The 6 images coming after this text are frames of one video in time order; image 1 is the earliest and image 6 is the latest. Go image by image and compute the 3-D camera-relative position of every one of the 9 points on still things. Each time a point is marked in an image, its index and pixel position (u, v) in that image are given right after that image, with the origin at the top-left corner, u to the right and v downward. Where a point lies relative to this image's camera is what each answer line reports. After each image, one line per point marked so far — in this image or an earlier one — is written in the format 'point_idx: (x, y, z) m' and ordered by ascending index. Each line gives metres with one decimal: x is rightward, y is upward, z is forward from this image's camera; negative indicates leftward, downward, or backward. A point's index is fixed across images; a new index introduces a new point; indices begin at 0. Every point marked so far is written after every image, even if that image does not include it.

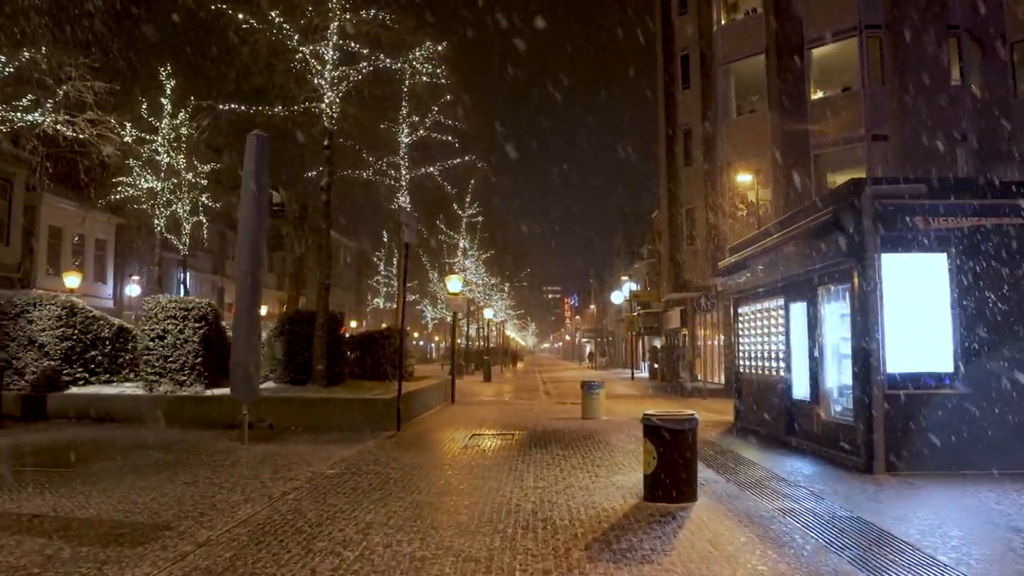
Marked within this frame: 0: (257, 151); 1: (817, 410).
0: (-4.0, +2.1, +12.4) m
1: (+4.4, -1.8, +11.4) m
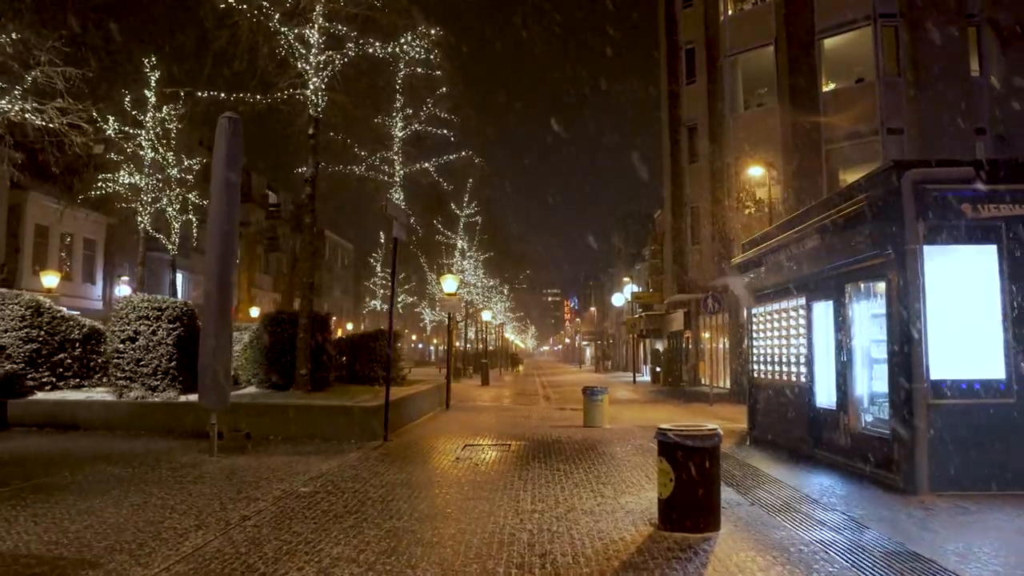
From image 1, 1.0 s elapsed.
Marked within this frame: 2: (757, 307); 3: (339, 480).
0: (-4.1, +2.1, +11.3) m
1: (+4.3, -1.7, +10.3) m
2: (+4.5, -0.4, +14.4) m
3: (-2.1, -2.4, +9.7) m
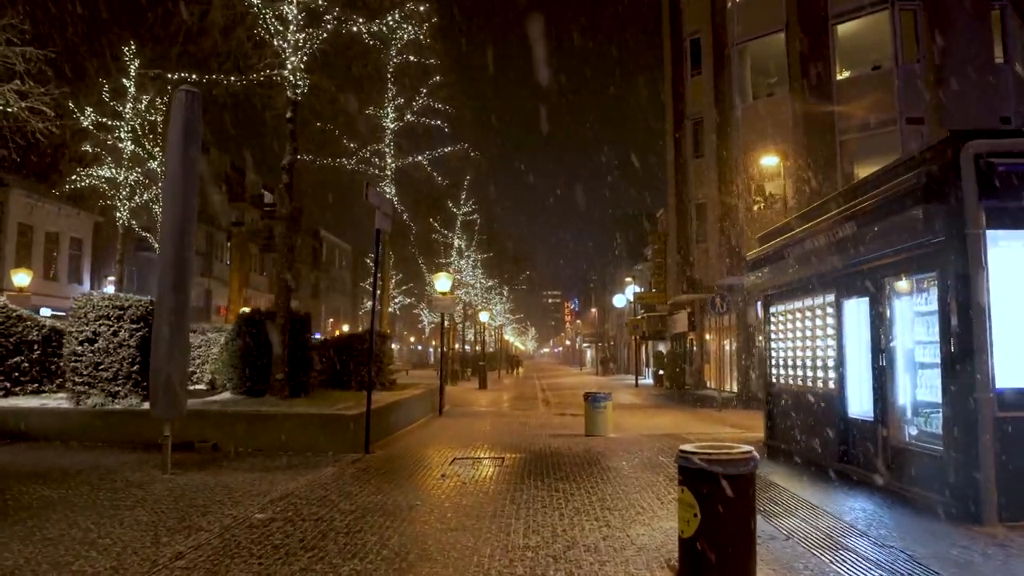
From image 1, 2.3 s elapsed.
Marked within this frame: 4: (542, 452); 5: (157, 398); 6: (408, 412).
0: (-4.2, +2.2, +10.0) m
1: (+4.3, -1.7, +9.0) m
2: (+4.4, -0.3, +13.1) m
3: (-2.2, -2.3, +8.4) m
4: (+0.5, -2.6, +12.3) m
5: (-4.4, -1.3, +9.7) m
6: (-2.3, -2.8, +17.5) m
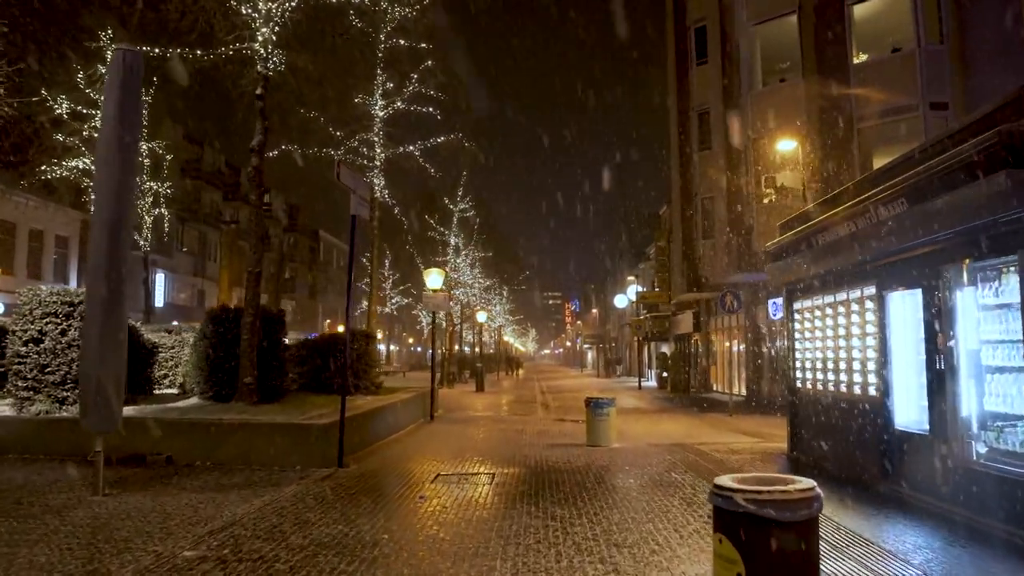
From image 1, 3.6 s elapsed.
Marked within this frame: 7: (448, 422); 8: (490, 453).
0: (-4.3, +2.3, +8.6) m
1: (+4.1, -1.6, +7.6) m
2: (+4.3, -0.2, +11.7) m
3: (-2.3, -2.2, +7.0) m
4: (+0.3, -2.5, +10.9) m
5: (-4.5, -1.2, +8.3) m
6: (-2.4, -2.7, +16.1) m
7: (-1.6, -3.4, +20.0) m
8: (-0.4, -2.7, +13.0) m
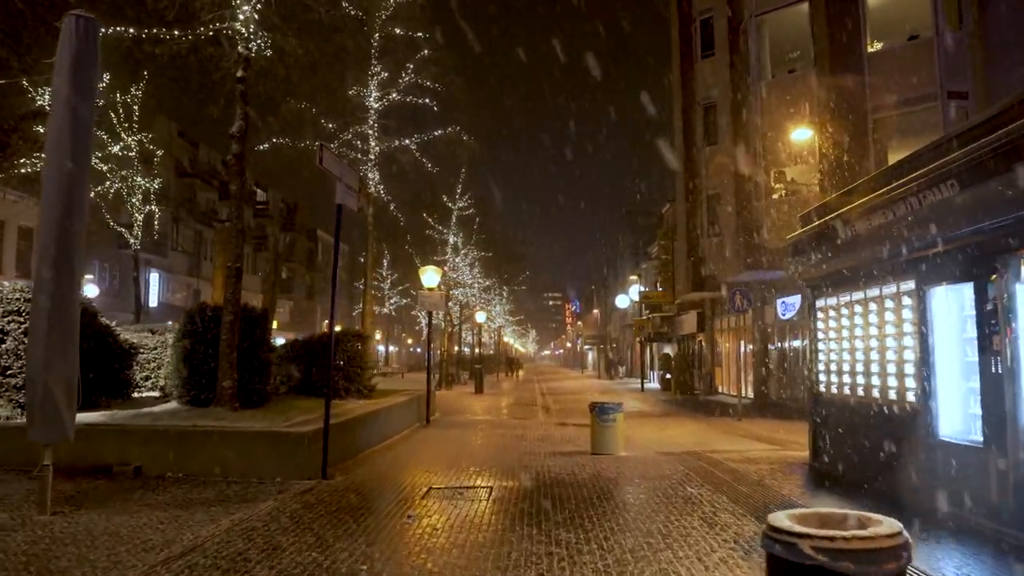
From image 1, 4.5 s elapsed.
0: (-4.3, +2.3, +7.7) m
1: (+4.1, -1.5, +6.7) m
2: (+4.3, -0.2, +10.8) m
3: (-2.4, -2.1, +6.1) m
4: (+0.3, -2.4, +10.0) m
5: (-4.5, -1.2, +7.3) m
6: (-2.4, -2.6, +15.2) m
7: (-1.6, -3.4, +19.0) m
8: (-0.4, -2.7, +12.1) m
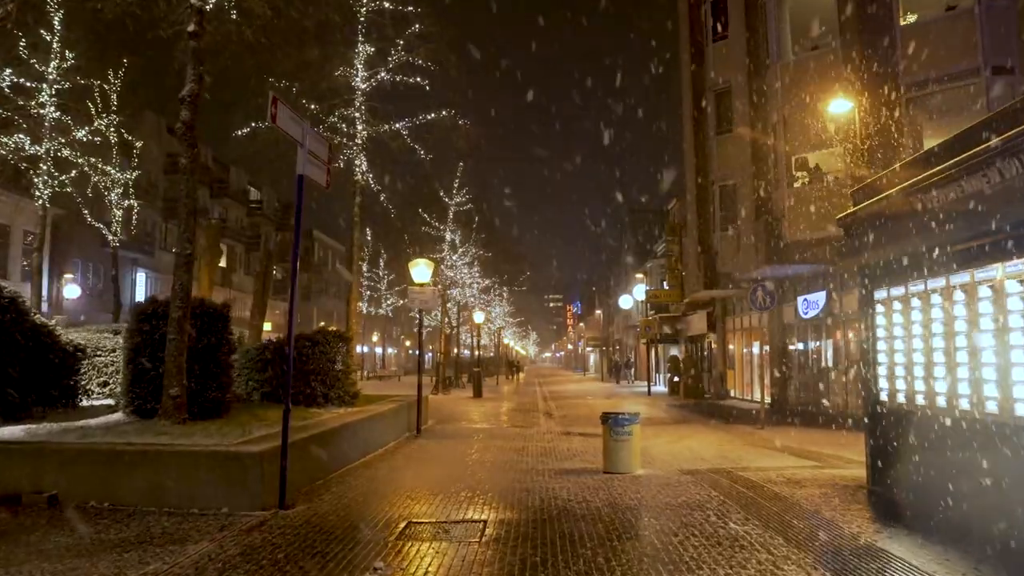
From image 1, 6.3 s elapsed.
0: (-4.3, +2.5, +5.9) m
1: (+4.1, -1.4, +4.9) m
2: (+4.3, 0.0, +8.9) m
3: (-2.4, -2.0, +4.3) m
4: (+0.3, -2.3, +8.2) m
5: (-4.5, -1.0, +5.5) m
6: (-2.4, -2.5, +13.4) m
7: (-1.7, -3.3, +17.2) m
8: (-0.4, -2.5, +10.2) m
